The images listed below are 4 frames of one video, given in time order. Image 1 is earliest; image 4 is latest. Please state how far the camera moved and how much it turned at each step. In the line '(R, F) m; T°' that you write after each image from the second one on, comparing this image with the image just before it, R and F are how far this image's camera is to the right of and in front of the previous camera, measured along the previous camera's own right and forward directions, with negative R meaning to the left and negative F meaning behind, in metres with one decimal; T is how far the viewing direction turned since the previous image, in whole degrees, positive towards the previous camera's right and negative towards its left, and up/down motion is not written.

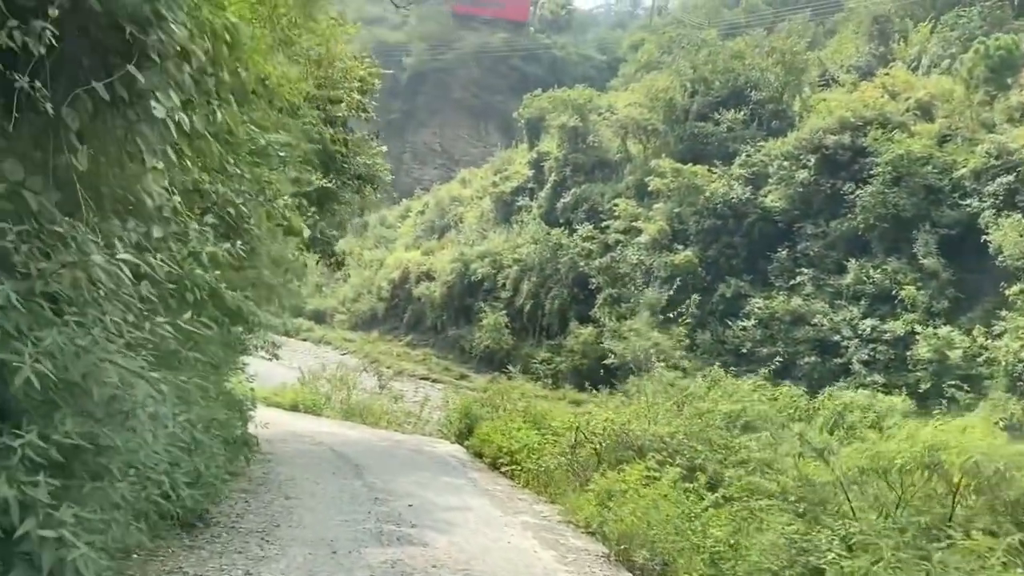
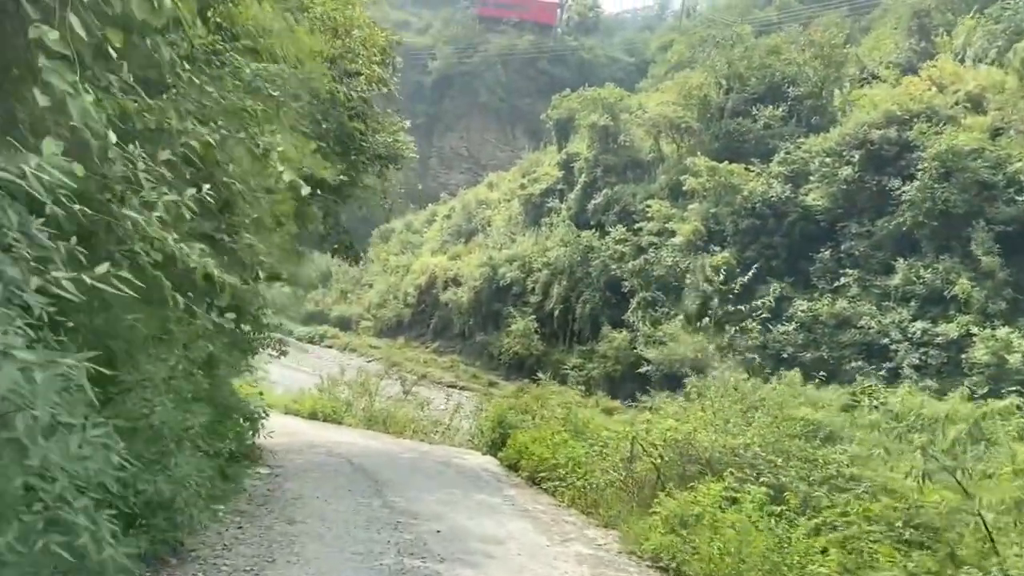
(-0.1, +0.8) m; -2°
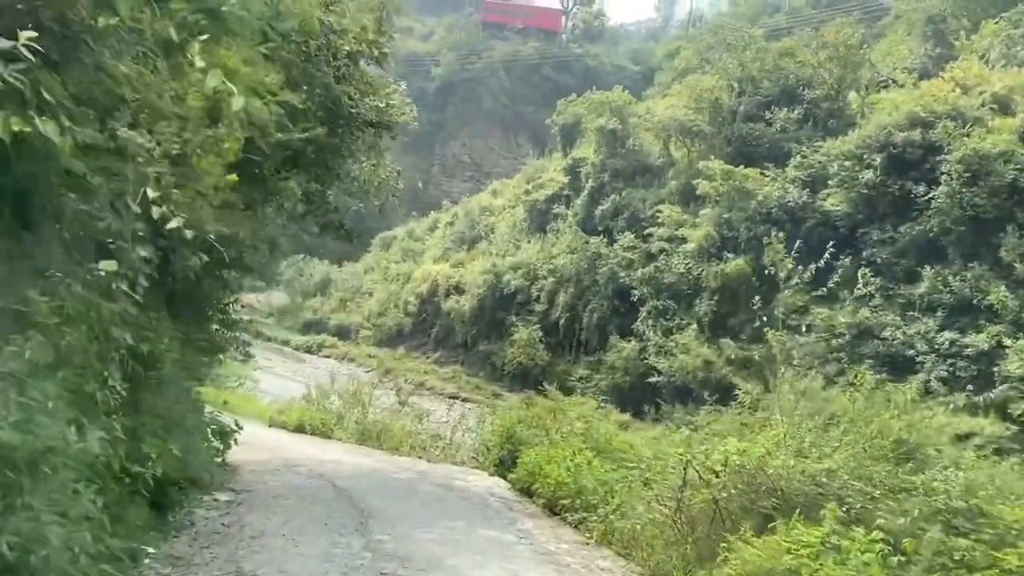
(-0.1, +1.0) m; 0°
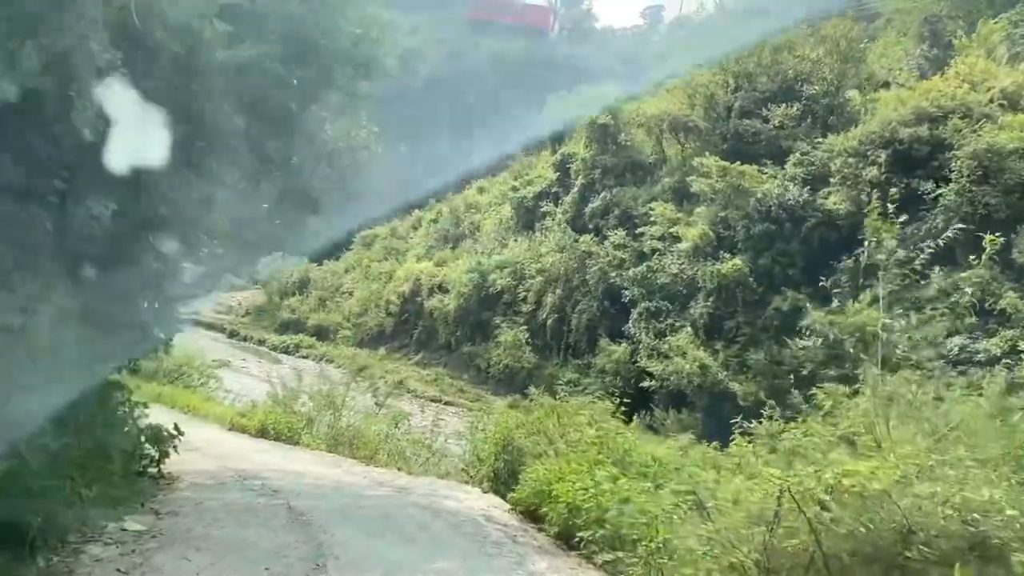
(-0.1, +1.1) m; +1°
